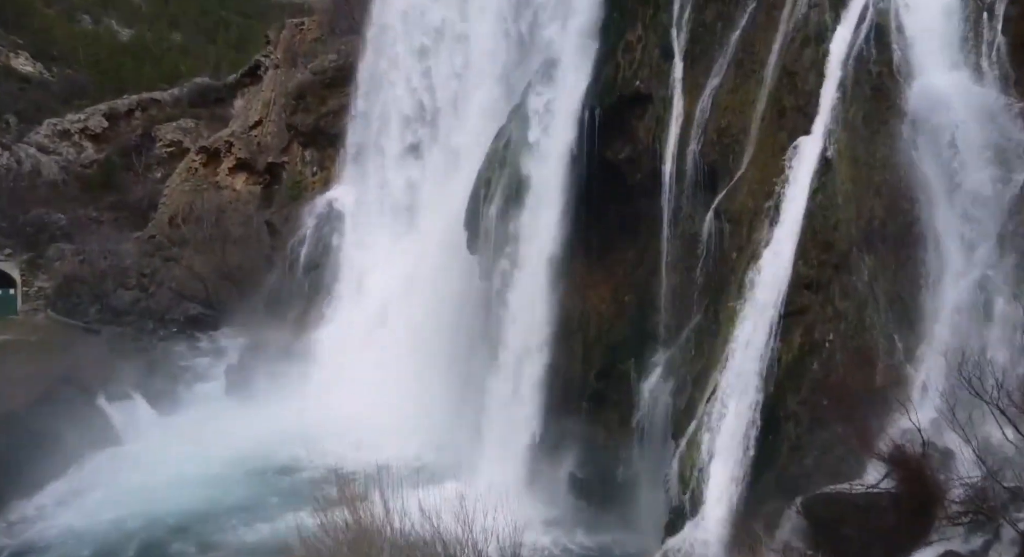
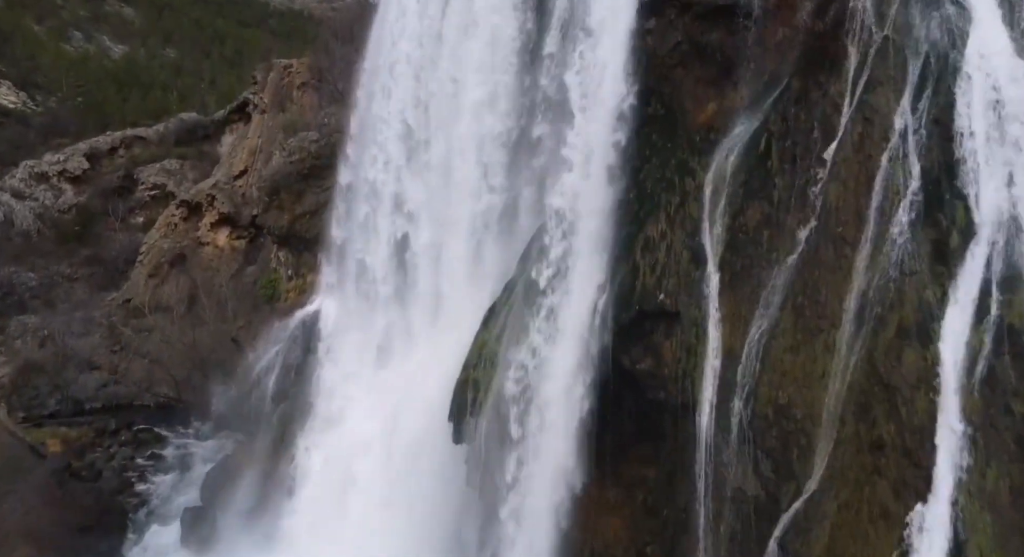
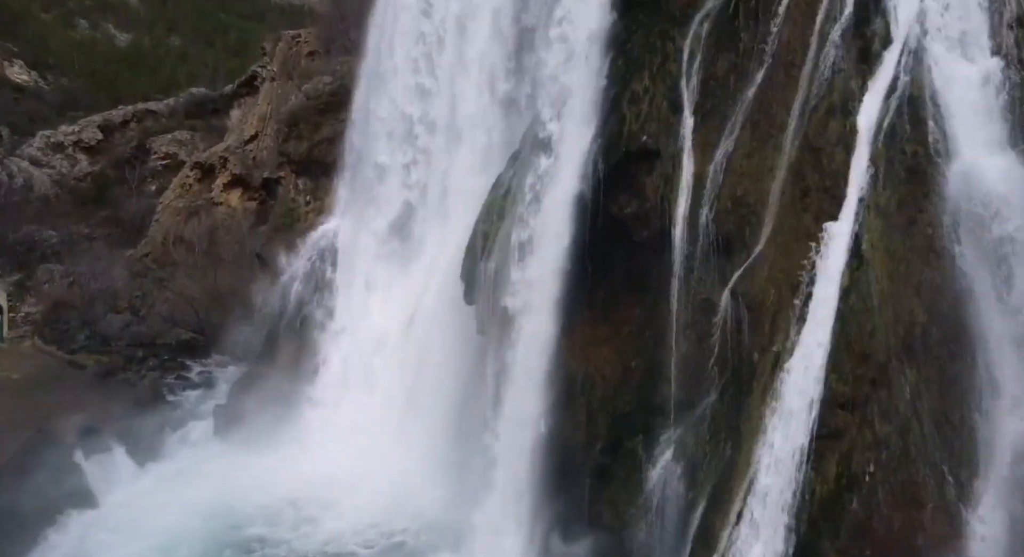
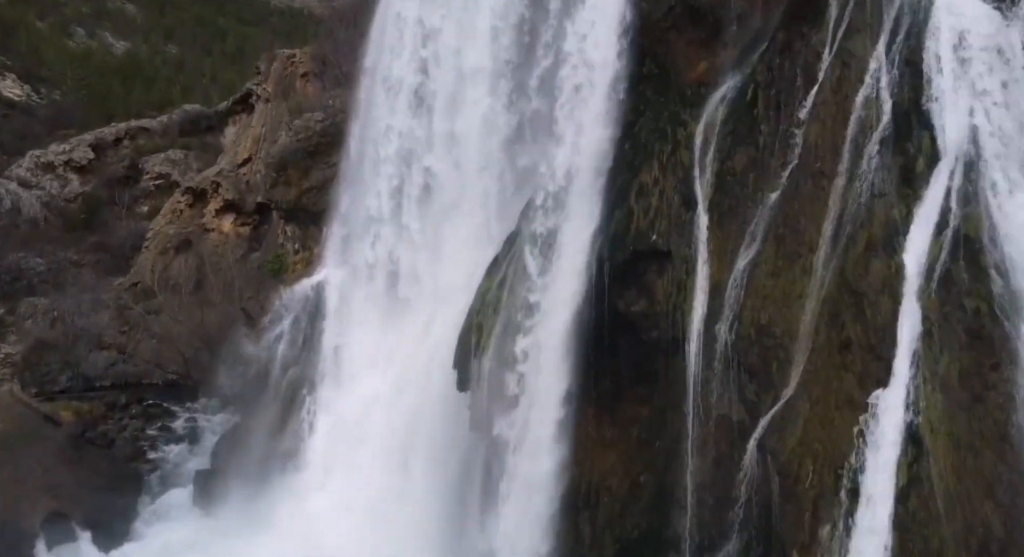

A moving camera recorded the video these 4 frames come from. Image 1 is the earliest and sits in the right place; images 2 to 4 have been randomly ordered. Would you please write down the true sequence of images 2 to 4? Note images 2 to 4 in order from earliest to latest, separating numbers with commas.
3, 4, 2
